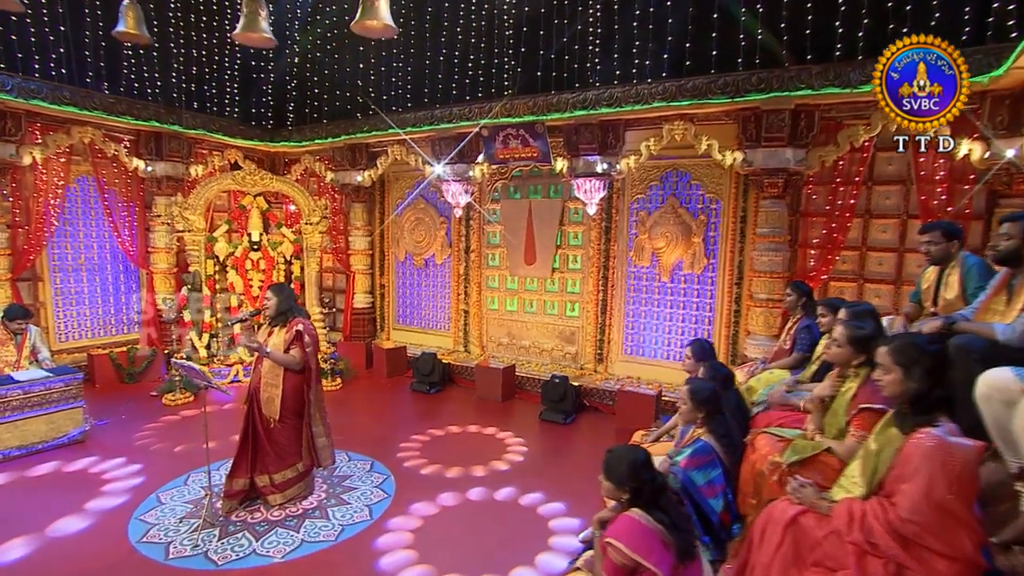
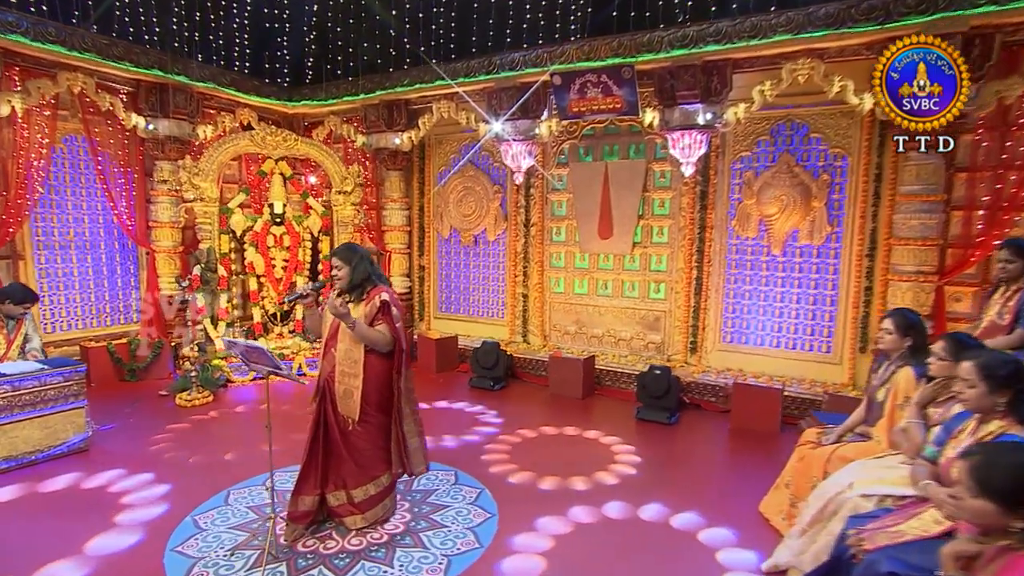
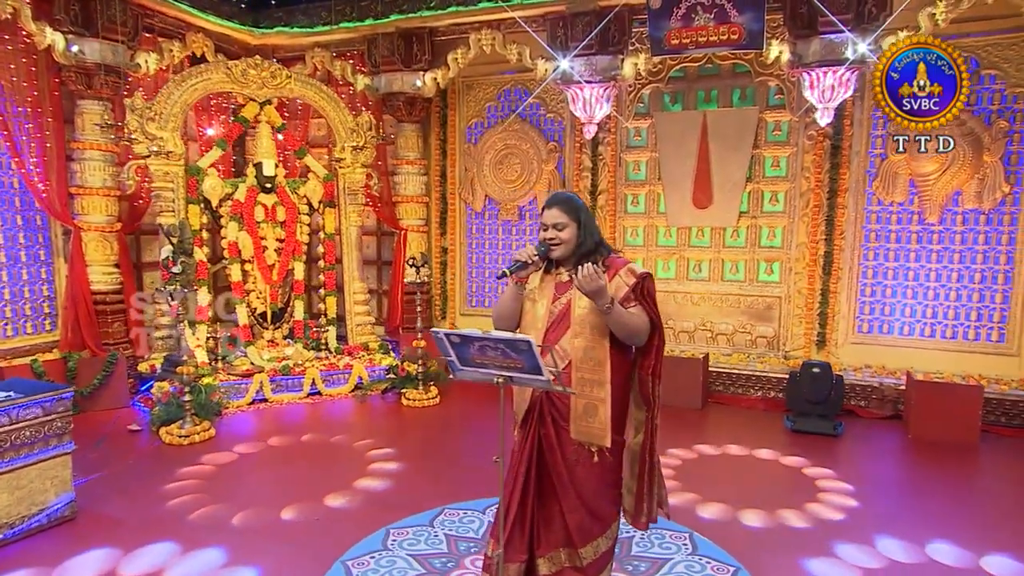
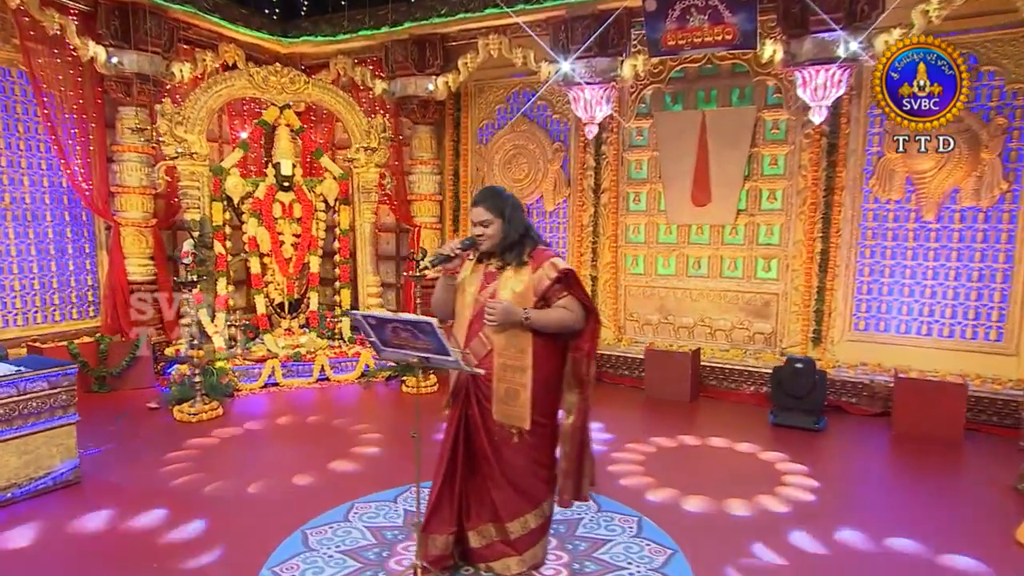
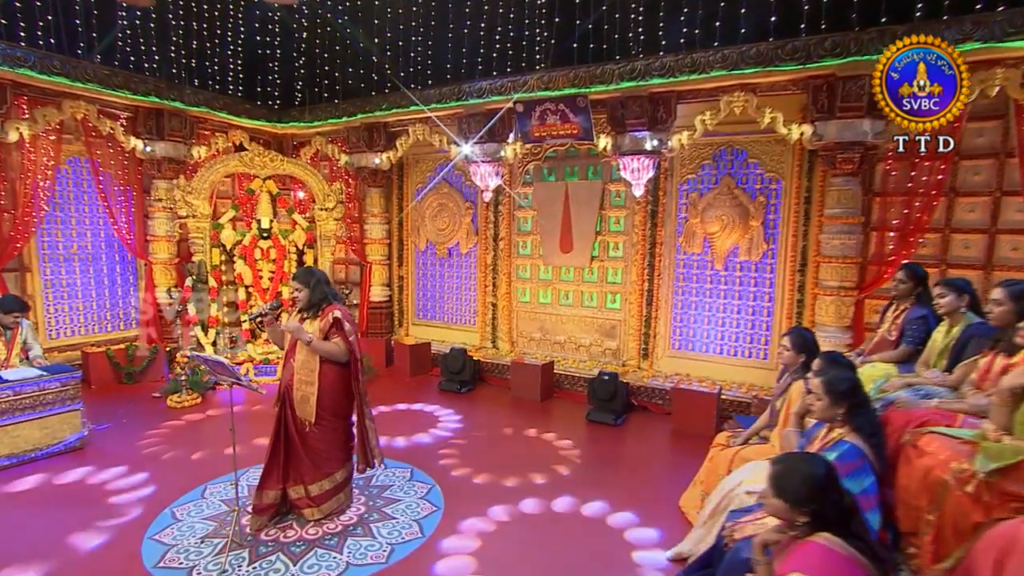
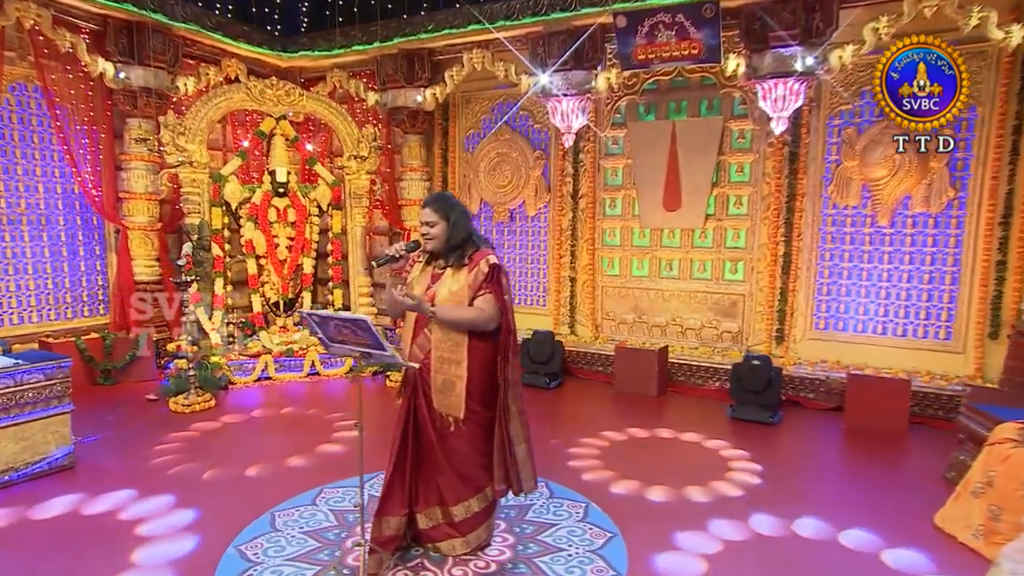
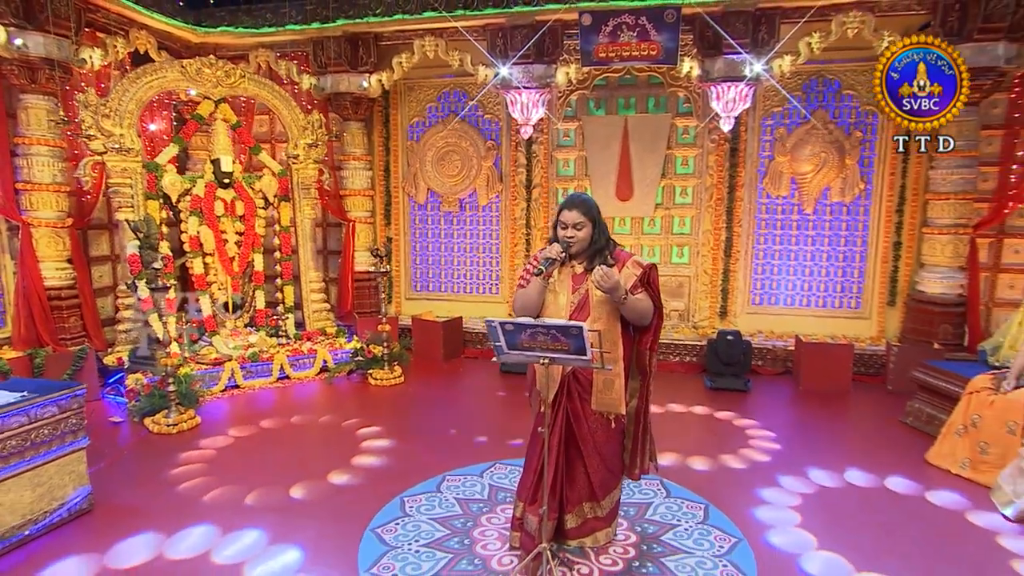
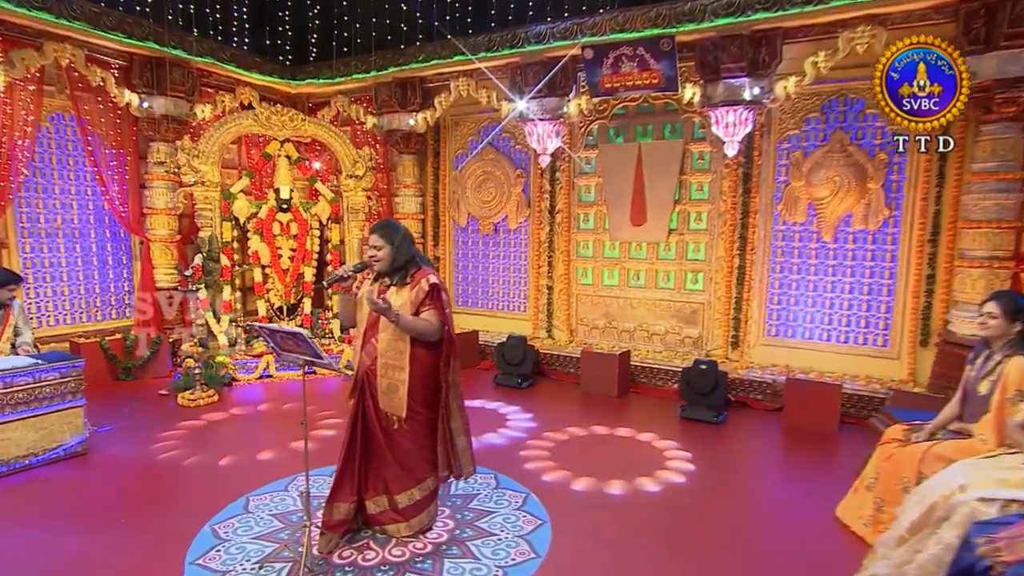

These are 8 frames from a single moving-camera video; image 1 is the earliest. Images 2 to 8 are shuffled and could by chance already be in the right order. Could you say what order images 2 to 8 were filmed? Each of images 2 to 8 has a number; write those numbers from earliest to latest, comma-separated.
5, 2, 8, 6, 4, 3, 7
